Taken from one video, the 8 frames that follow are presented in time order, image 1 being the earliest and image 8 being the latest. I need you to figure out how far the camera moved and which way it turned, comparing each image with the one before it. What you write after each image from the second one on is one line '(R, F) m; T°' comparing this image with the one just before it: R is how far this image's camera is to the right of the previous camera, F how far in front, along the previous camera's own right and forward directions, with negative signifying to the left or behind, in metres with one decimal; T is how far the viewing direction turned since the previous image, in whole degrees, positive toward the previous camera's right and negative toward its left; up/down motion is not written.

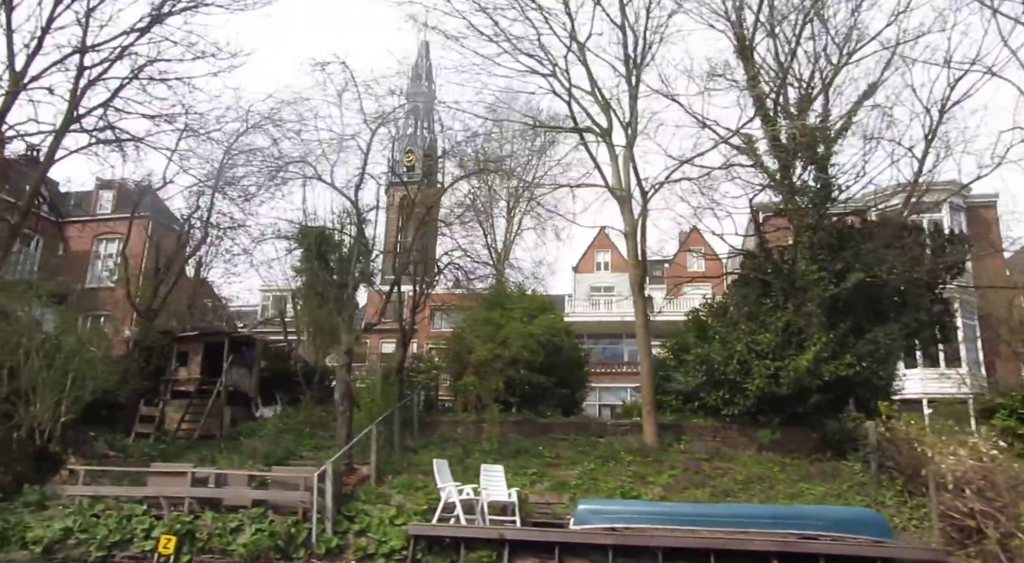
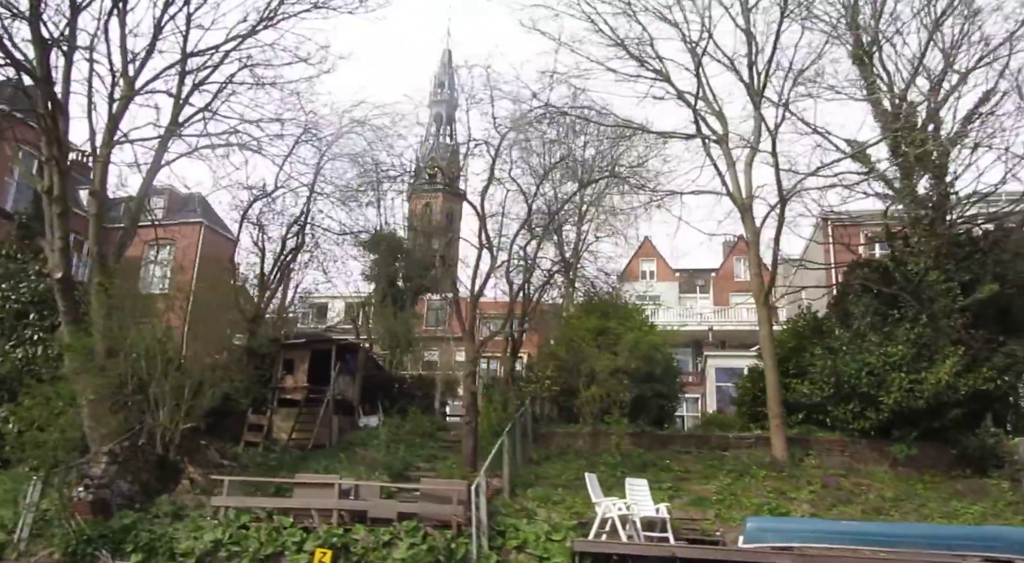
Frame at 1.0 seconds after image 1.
(-2.0, +0.2) m; -1°
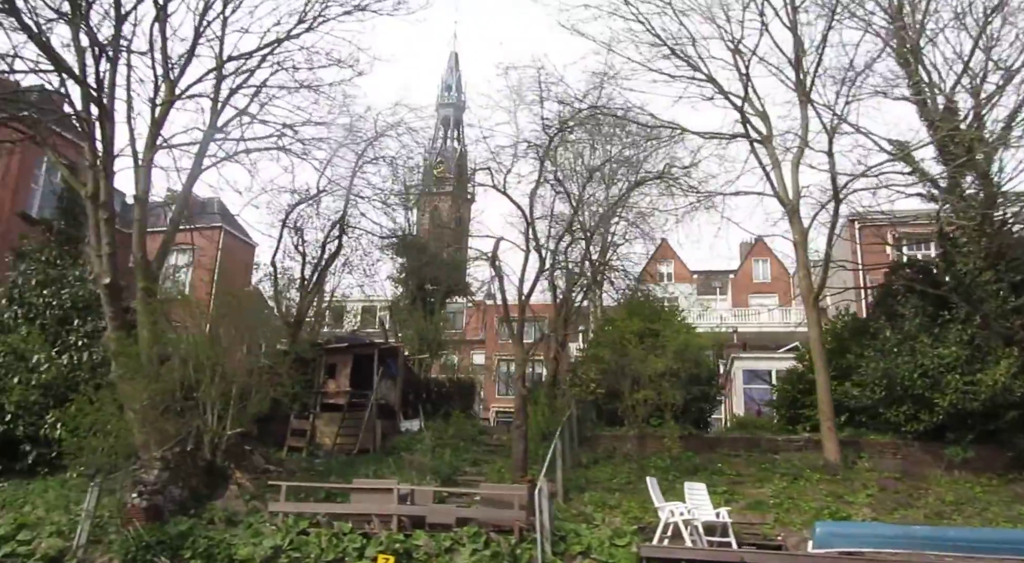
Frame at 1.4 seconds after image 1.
(-0.8, +0.1) m; 0°
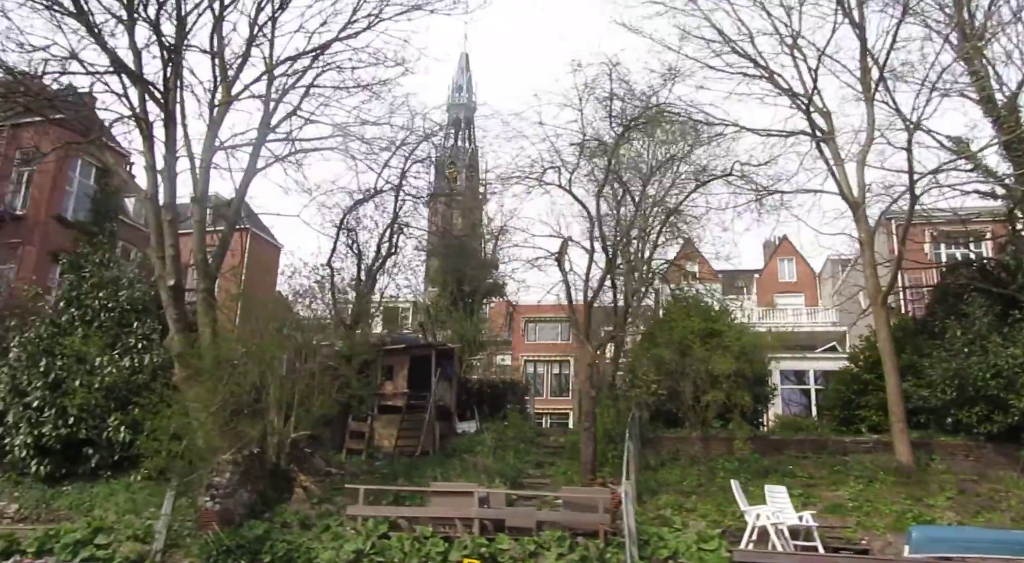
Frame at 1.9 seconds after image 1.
(-1.0, +0.1) m; 0°
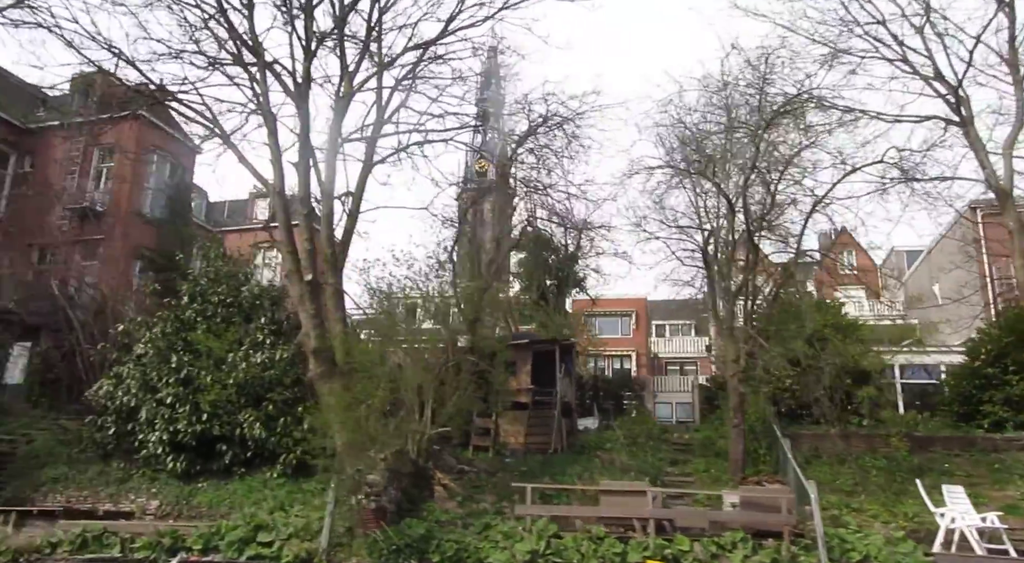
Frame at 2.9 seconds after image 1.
(-2.1, +0.2) m; -2°
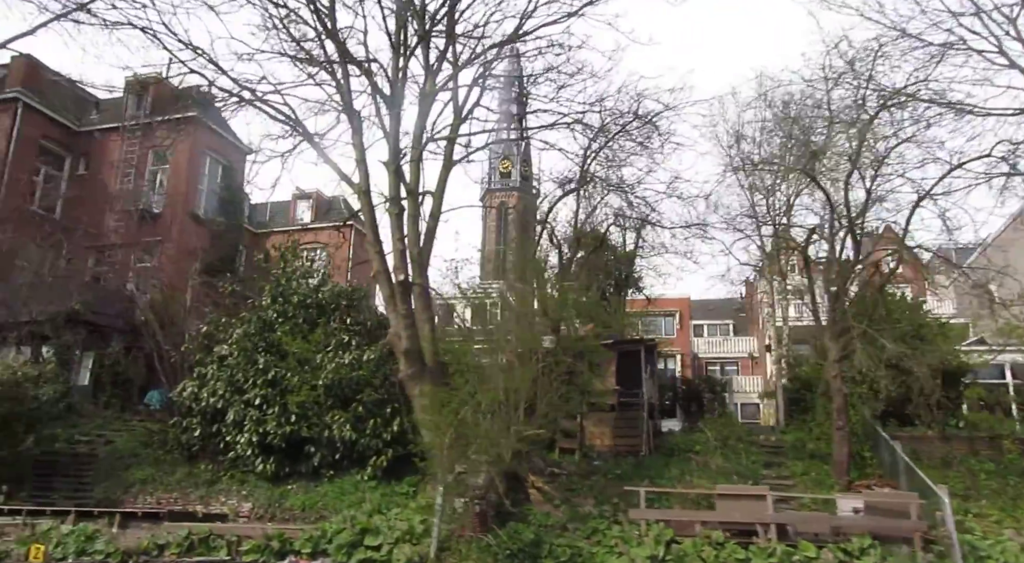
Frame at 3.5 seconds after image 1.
(-1.3, +0.2) m; -1°
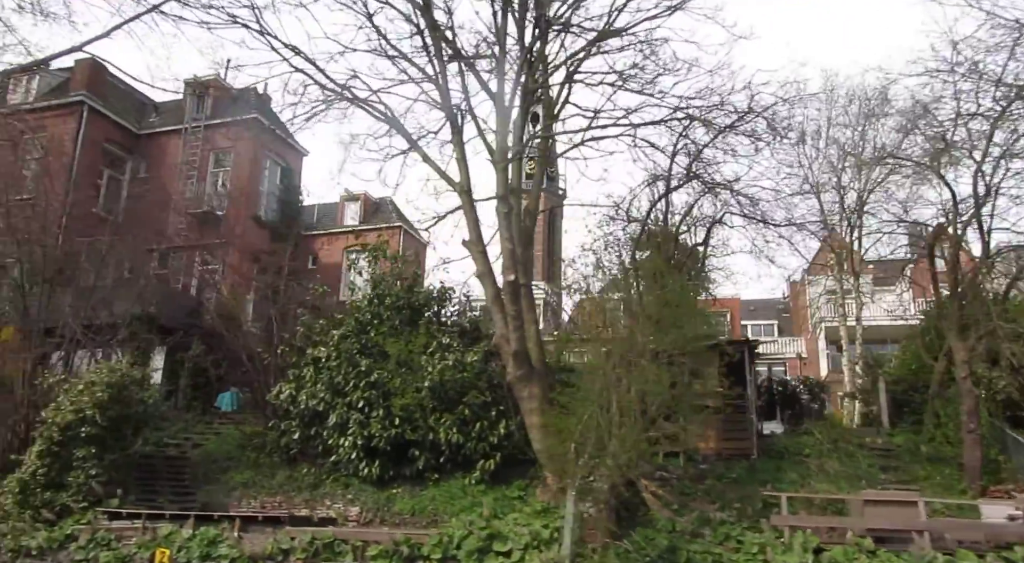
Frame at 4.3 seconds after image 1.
(-1.5, +0.2) m; -1°
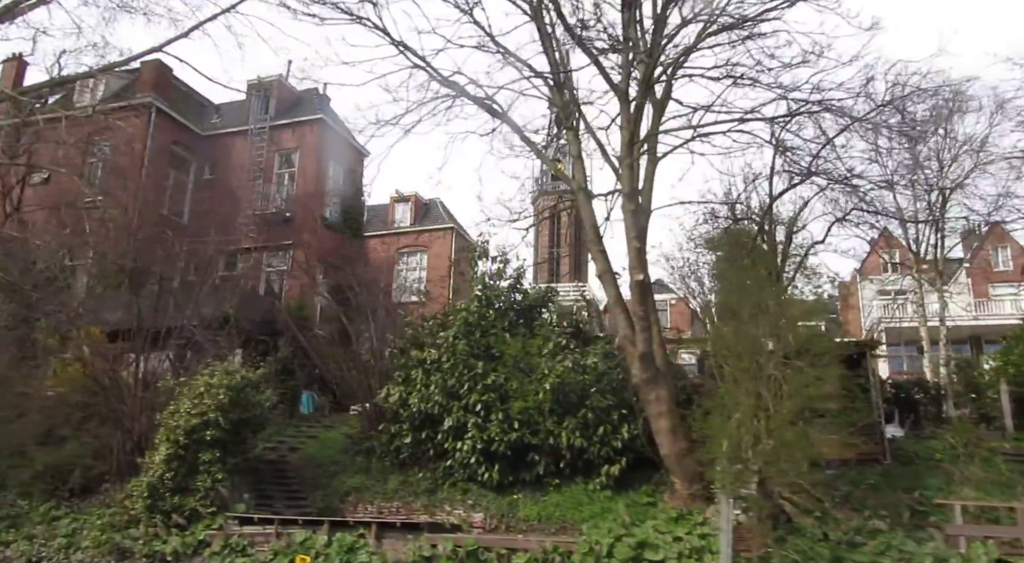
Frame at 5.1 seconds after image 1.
(-1.8, +0.3) m; -1°
